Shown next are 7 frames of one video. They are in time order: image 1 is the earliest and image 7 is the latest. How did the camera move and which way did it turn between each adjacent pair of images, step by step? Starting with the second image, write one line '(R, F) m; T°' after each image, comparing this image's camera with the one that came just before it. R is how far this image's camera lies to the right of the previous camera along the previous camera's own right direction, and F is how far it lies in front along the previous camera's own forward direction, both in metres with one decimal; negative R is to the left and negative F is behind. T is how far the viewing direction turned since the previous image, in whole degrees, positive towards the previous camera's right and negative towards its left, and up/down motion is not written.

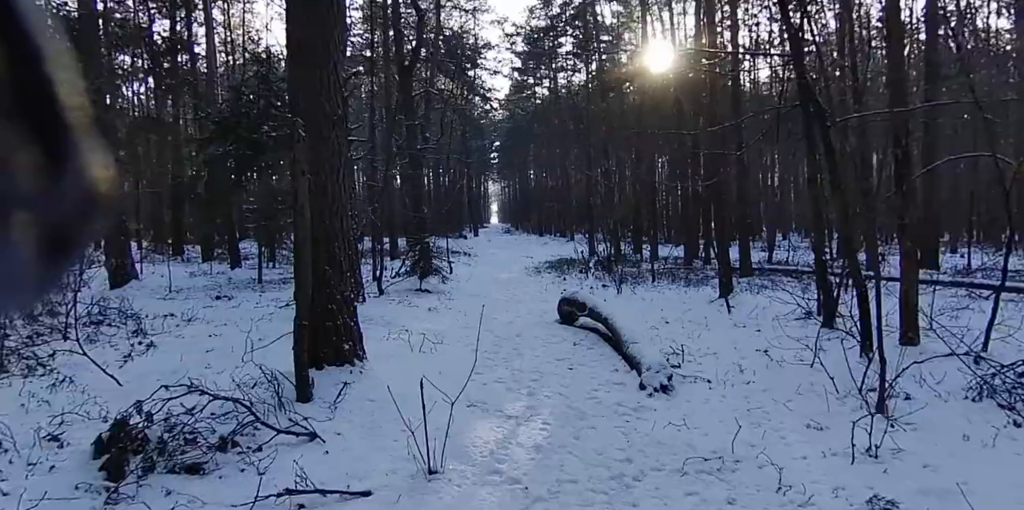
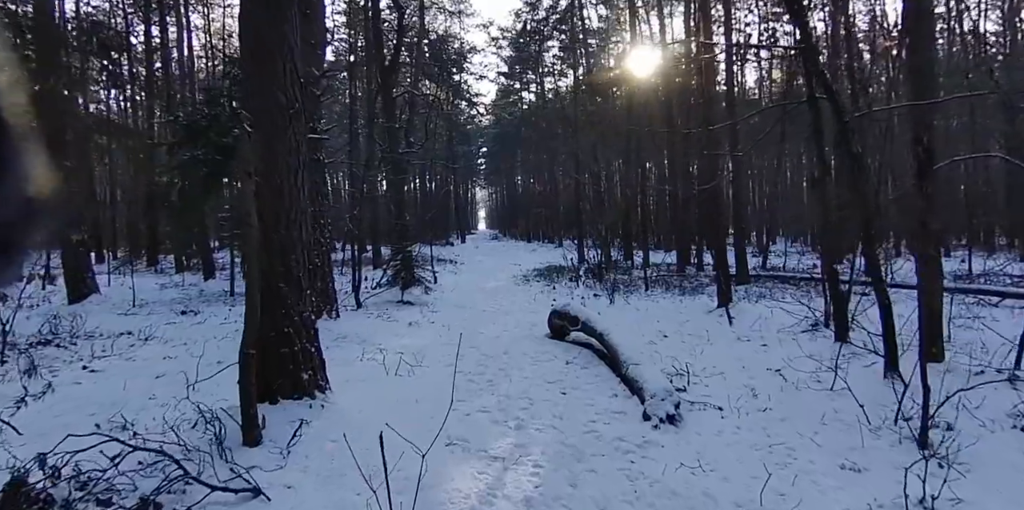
(0.0, +0.8) m; +1°
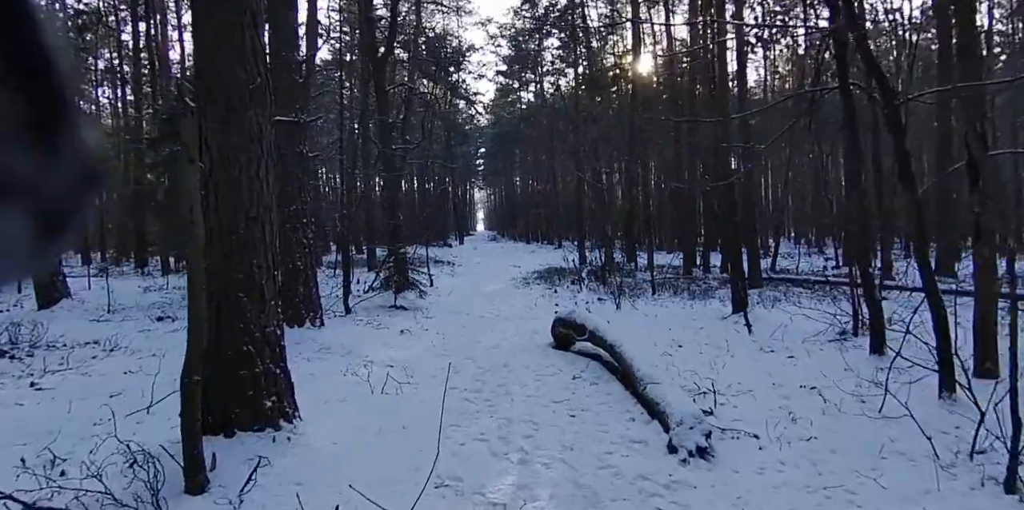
(0.0, +0.9) m; 0°
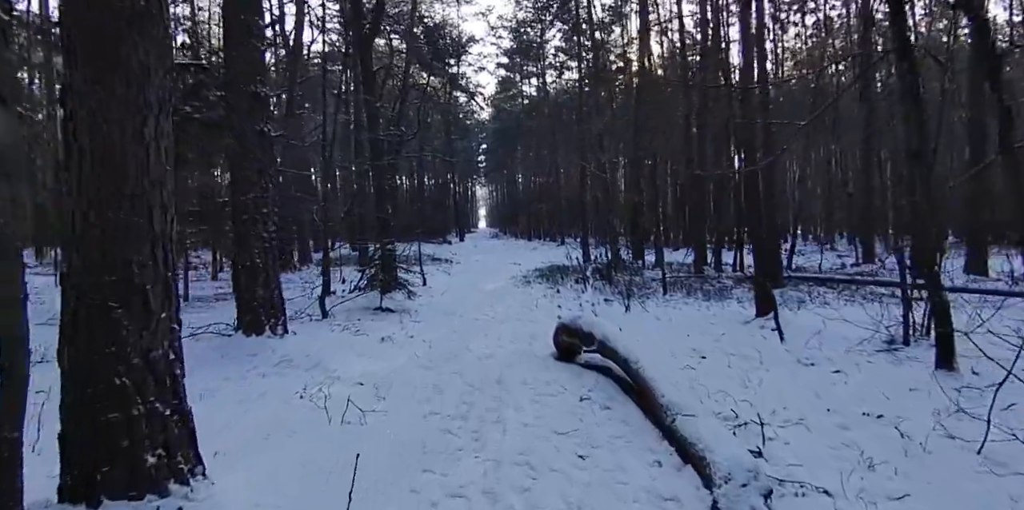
(+0.1, +1.4) m; 0°
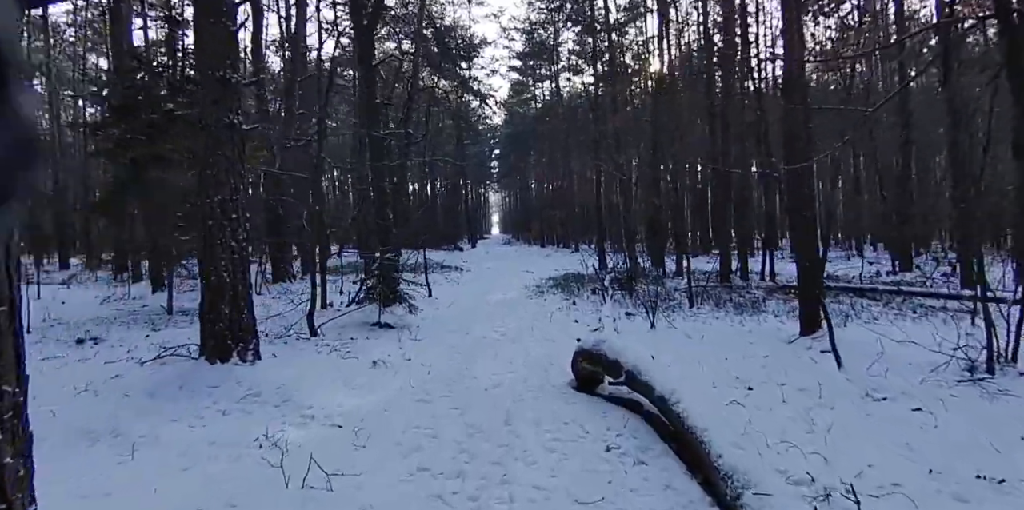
(0.0, +1.2) m; -1°
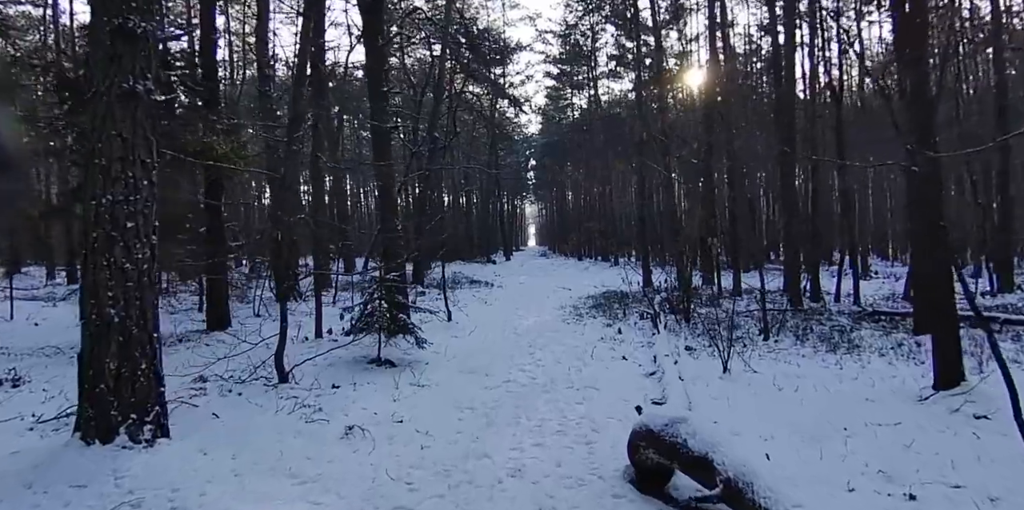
(+0.1, +2.3) m; -3°
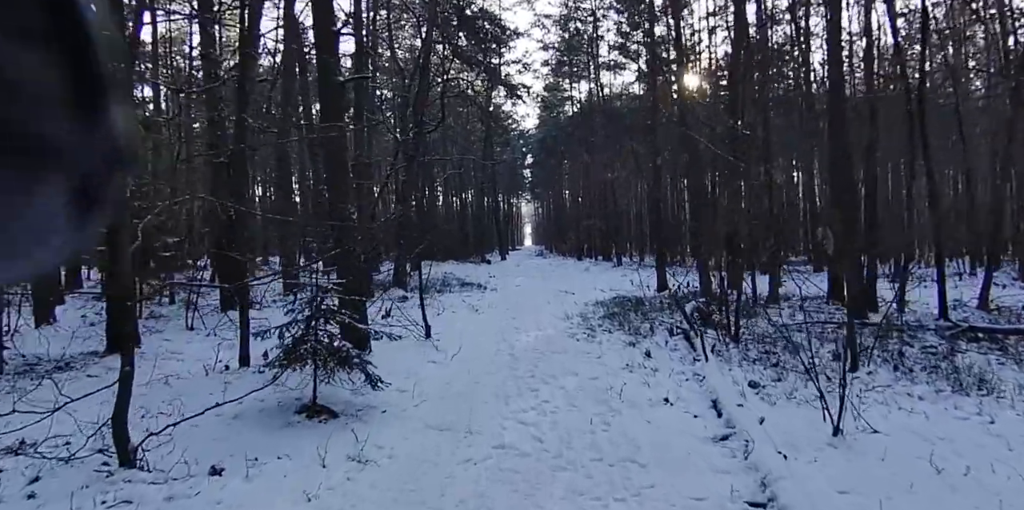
(0.0, +2.9) m; 0°
